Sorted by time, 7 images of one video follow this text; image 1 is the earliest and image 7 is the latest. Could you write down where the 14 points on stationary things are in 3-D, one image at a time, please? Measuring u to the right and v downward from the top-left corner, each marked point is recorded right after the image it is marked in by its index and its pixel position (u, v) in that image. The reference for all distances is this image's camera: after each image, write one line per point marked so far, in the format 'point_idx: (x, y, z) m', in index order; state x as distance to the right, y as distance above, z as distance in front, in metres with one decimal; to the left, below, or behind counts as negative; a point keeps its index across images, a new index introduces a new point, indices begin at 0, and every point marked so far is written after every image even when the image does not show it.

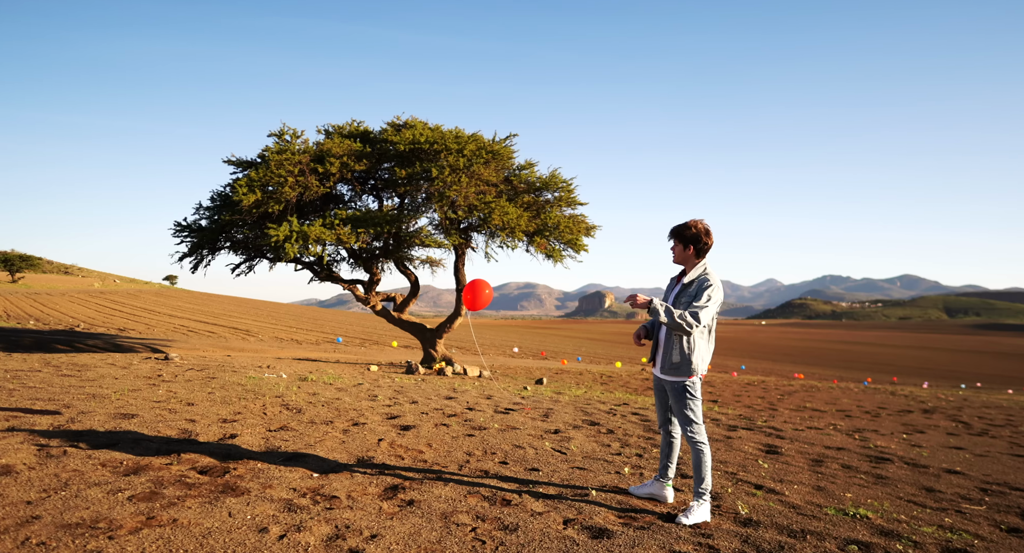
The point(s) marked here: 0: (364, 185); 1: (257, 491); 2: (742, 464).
0: (-4.3, +2.7, +18.6) m
1: (-2.1, -1.7, +5.1) m
2: (+2.8, -2.3, +7.8) m
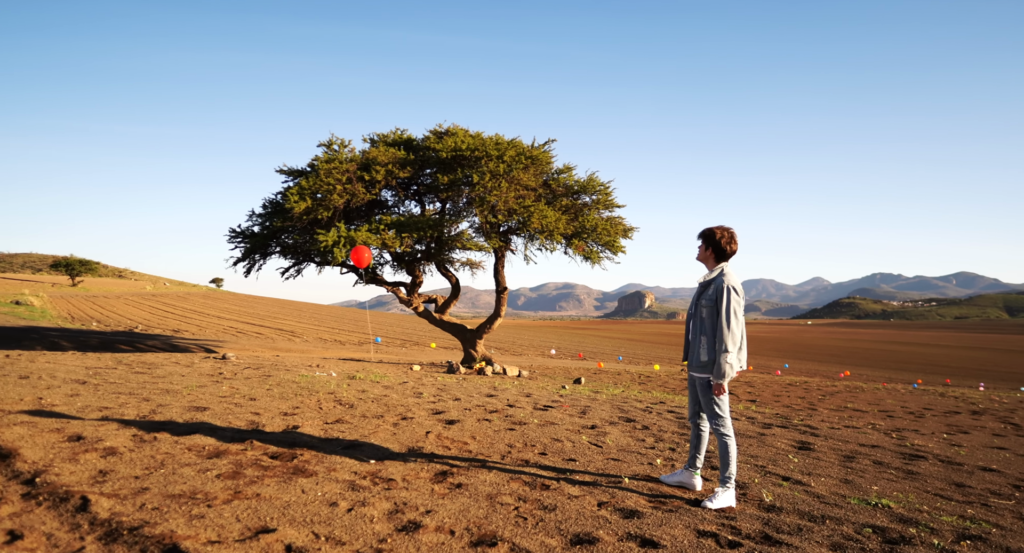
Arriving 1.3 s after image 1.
0: (-3.2, +2.6, +19.3) m
1: (-1.7, -1.8, +5.7) m
2: (+3.4, -2.3, +8.1) m
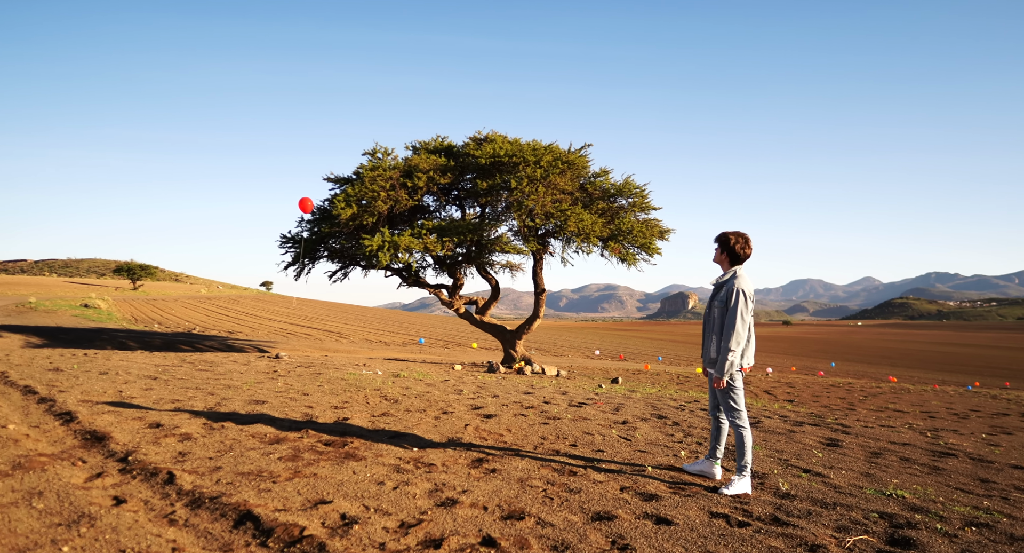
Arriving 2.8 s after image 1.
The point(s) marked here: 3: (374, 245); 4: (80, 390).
0: (-2.0, +2.6, +20.0) m
1: (-1.4, -1.8, +6.4) m
2: (+3.8, -2.4, +8.4) m
3: (-3.8, +0.9, +17.5) m
4: (-6.2, -1.6, +9.0) m
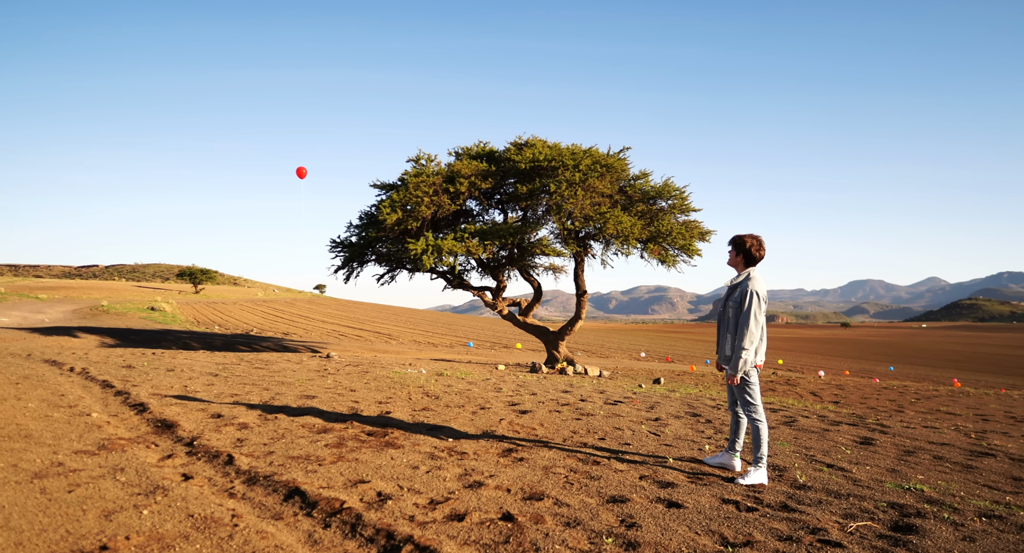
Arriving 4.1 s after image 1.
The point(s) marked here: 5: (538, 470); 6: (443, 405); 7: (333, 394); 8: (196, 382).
0: (-0.7, +2.5, +20.6) m
1: (-1.1, -1.8, +6.9) m
2: (+4.2, -2.3, +8.5) m
3: (-2.7, +0.8, +18.1) m
4: (-5.7, -1.7, +9.9) m
5: (+0.3, -1.9, +6.2) m
6: (-1.2, -2.1, +10.5) m
7: (-3.0, -2.0, +10.7) m
8: (-5.4, -1.8, +10.7) m
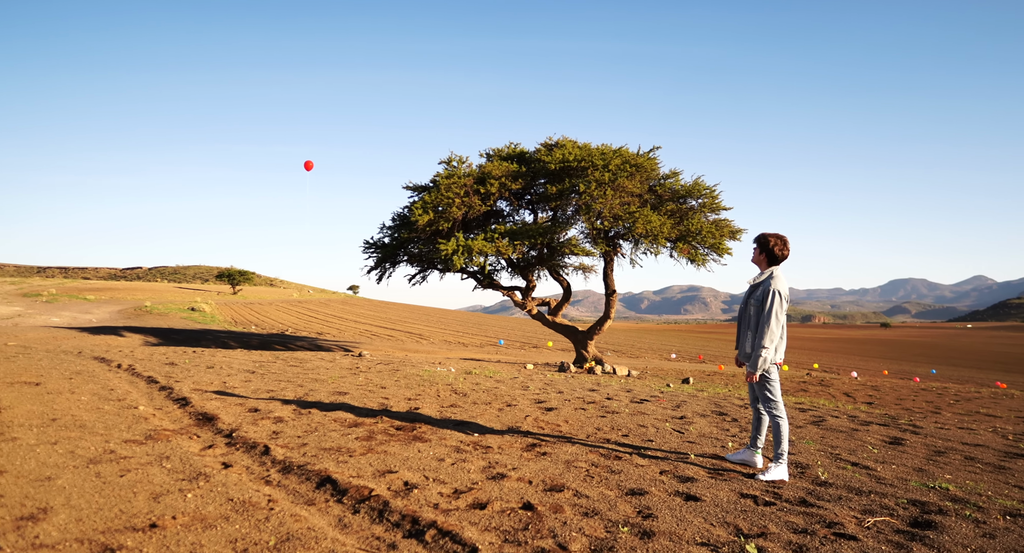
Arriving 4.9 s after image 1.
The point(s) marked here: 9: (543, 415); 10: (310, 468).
0: (+0.2, +2.5, +20.8) m
1: (-0.9, -1.8, +7.1) m
2: (+4.6, -2.3, +8.5) m
3: (-1.9, +0.8, +18.4) m
4: (-5.3, -1.7, +10.4) m
5: (+0.5, -1.9, +6.3) m
6: (-0.7, -2.1, +10.7) m
7: (-2.6, -2.0, +11.0) m
8: (-4.9, -1.8, +11.1) m
9: (+0.5, -2.1, +9.7) m
10: (-1.7, -1.6, +5.4) m
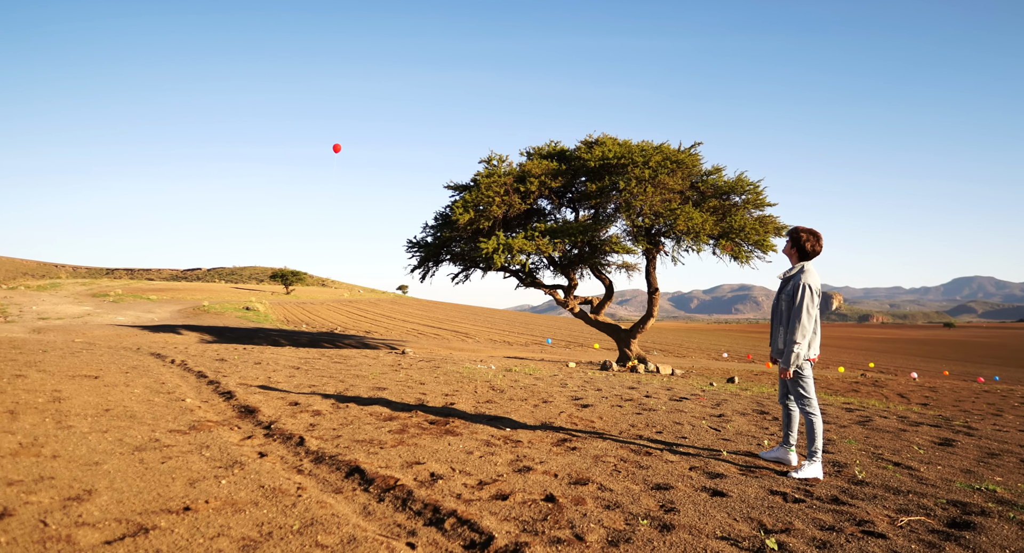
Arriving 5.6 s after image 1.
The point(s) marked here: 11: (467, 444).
0: (+1.5, +2.6, +20.7) m
1: (-0.5, -1.8, +7.2) m
2: (+5.0, -2.2, +8.2) m
3: (-0.7, +0.8, +18.6) m
4: (-4.7, -1.7, +10.8) m
5: (+0.8, -1.8, +6.3) m
6: (-0.1, -2.1, +10.8) m
7: (-2.0, -2.0, +11.2) m
8: (-4.3, -1.8, +11.5) m
9: (+1.0, -2.1, +9.7) m
10: (-1.5, -1.6, +5.6) m
11: (-0.5, -1.8, +6.6) m
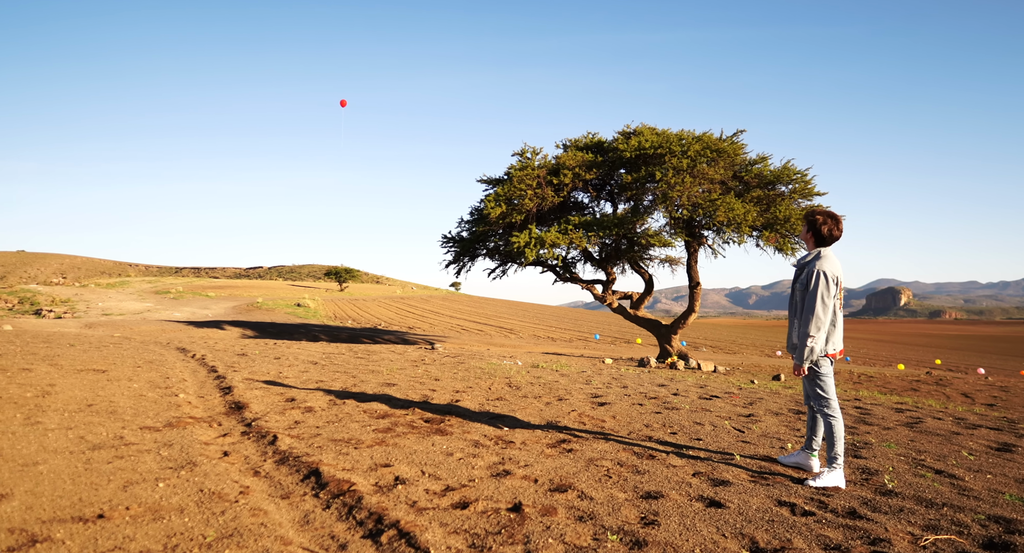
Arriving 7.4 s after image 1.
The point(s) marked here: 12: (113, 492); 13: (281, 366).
0: (+2.5, +2.8, +20.1) m
1: (-0.6, -1.7, +6.8) m
2: (+5.0, -2.1, +7.3) m
3: (+0.1, +1.0, +18.1) m
4: (-4.4, -1.6, +10.7) m
5: (+0.6, -1.7, +5.8) m
6: (+0.1, -1.9, +10.3) m
7: (-1.7, -1.8, +10.9) m
8: (-4.0, -1.7, +11.3) m
9: (+1.1, -1.9, +9.2) m
10: (-1.7, -1.5, +5.2) m
11: (-0.6, -1.6, +6.2) m
12: (-2.5, -1.4, +4.0) m
13: (-4.3, -1.6, +11.6) m
